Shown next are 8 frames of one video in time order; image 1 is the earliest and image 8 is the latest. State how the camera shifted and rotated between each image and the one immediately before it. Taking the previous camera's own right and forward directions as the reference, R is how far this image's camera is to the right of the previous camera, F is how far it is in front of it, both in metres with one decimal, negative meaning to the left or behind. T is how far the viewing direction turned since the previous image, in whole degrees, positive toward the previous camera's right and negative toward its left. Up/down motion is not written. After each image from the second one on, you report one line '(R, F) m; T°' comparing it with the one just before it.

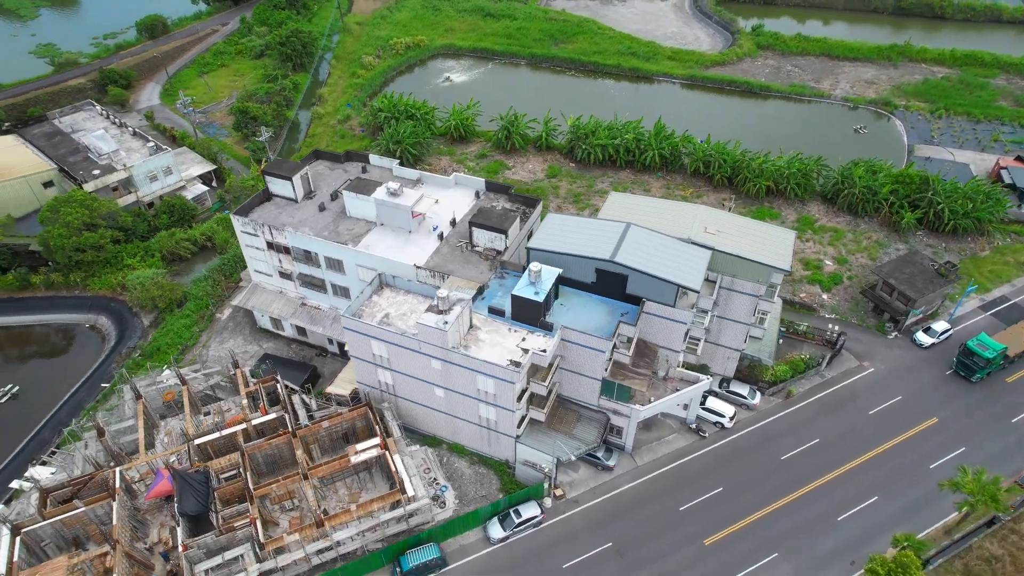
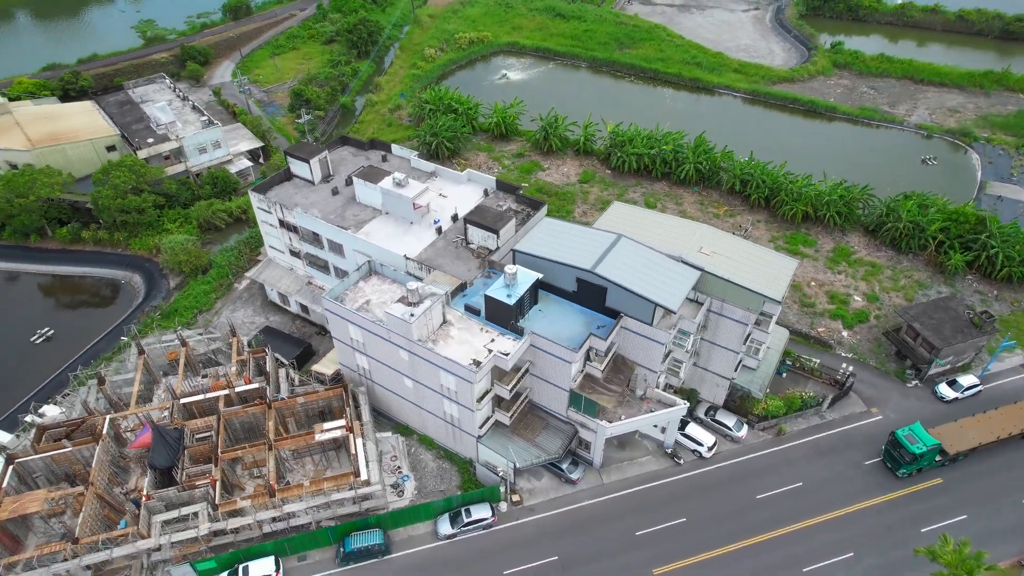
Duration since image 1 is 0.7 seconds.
(+5.8, +0.5) m; -7°
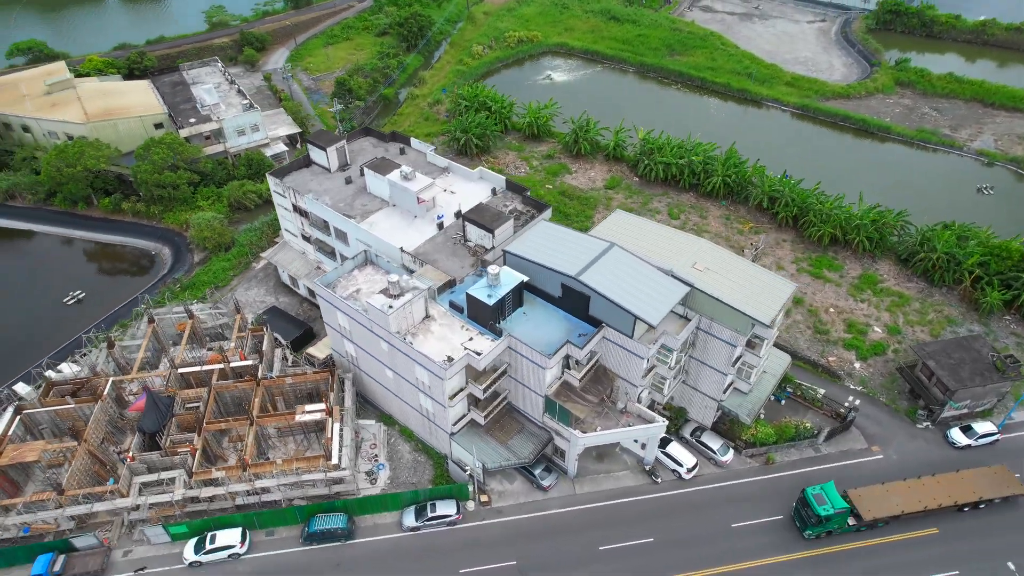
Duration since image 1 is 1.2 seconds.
(+4.3, +0.3) m; -5°
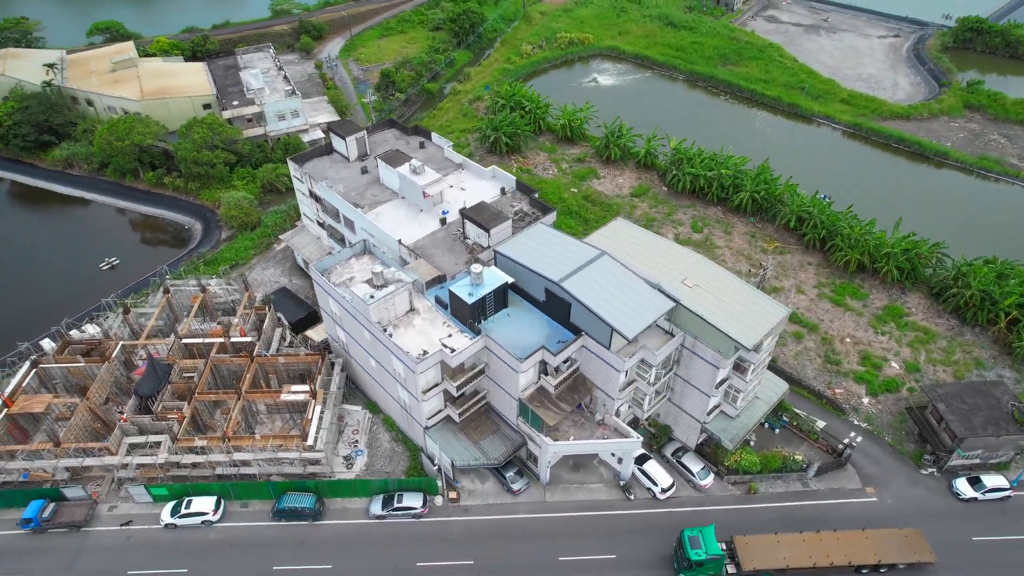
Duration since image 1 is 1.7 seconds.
(+4.4, +0.3) m; -5°
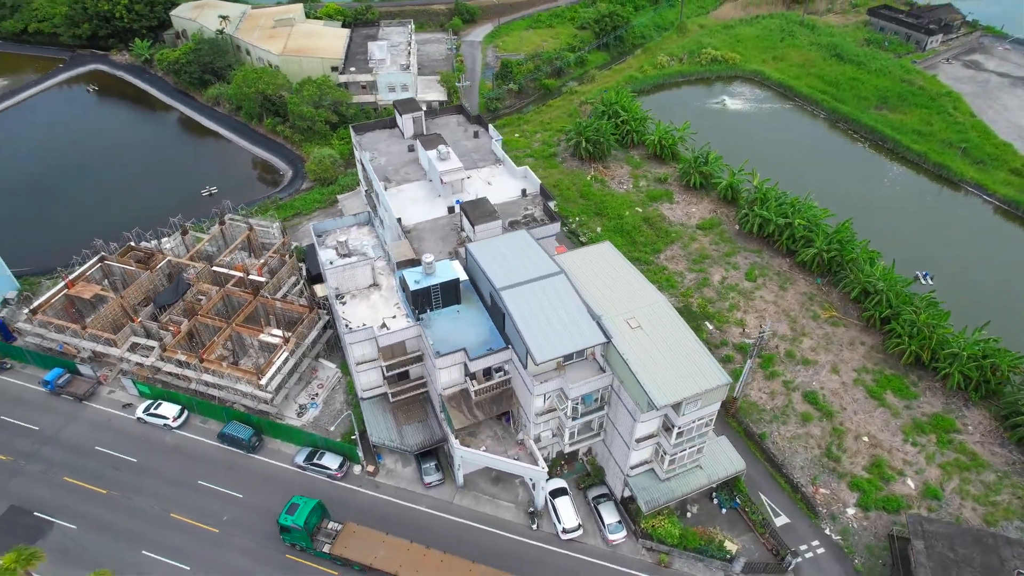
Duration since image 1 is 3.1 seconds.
(+12.2, +2.1) m; -15°
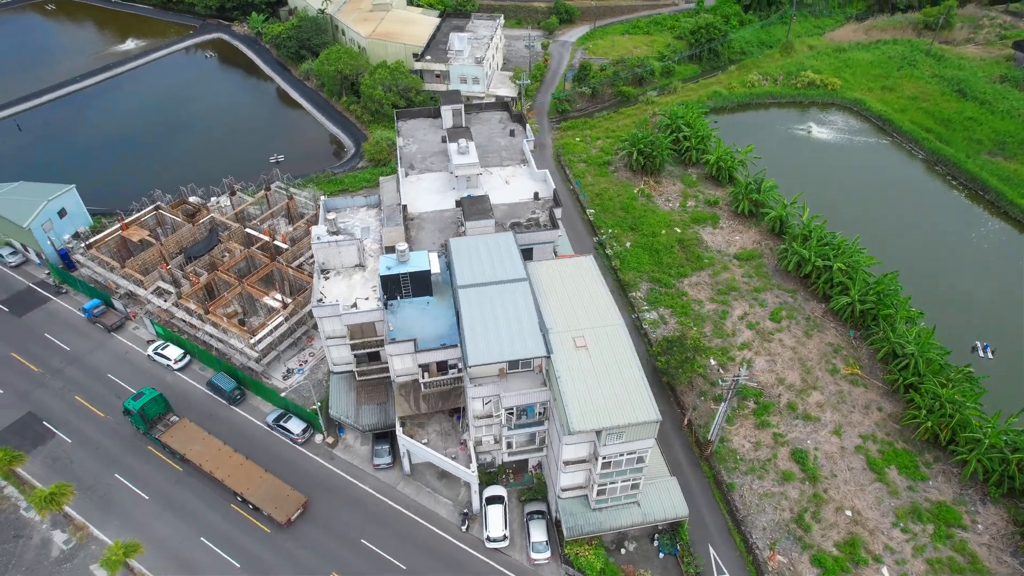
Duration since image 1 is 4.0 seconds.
(+8.1, +1.1) m; -10°
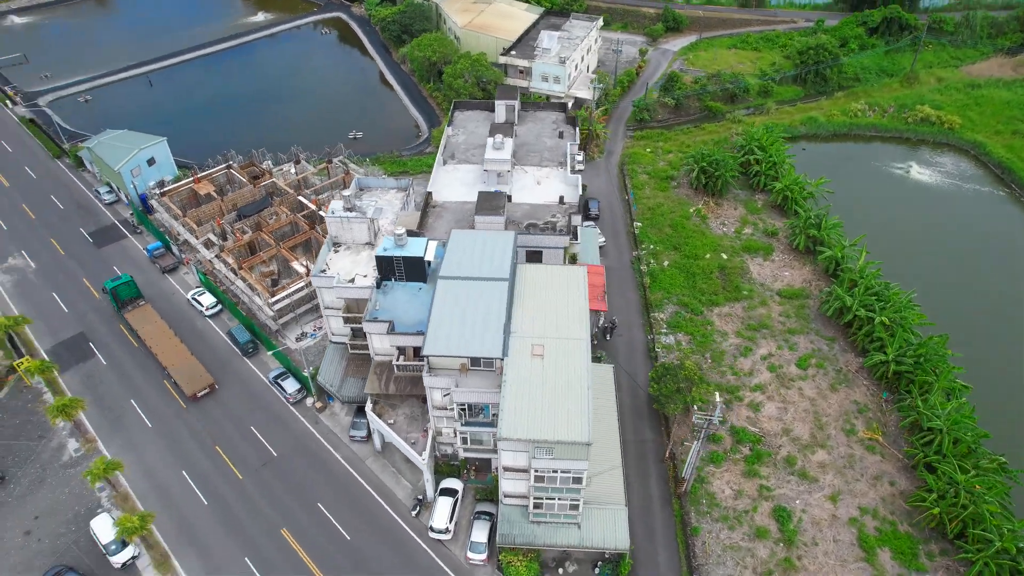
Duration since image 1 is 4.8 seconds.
(+7.1, +0.8) m; -10°
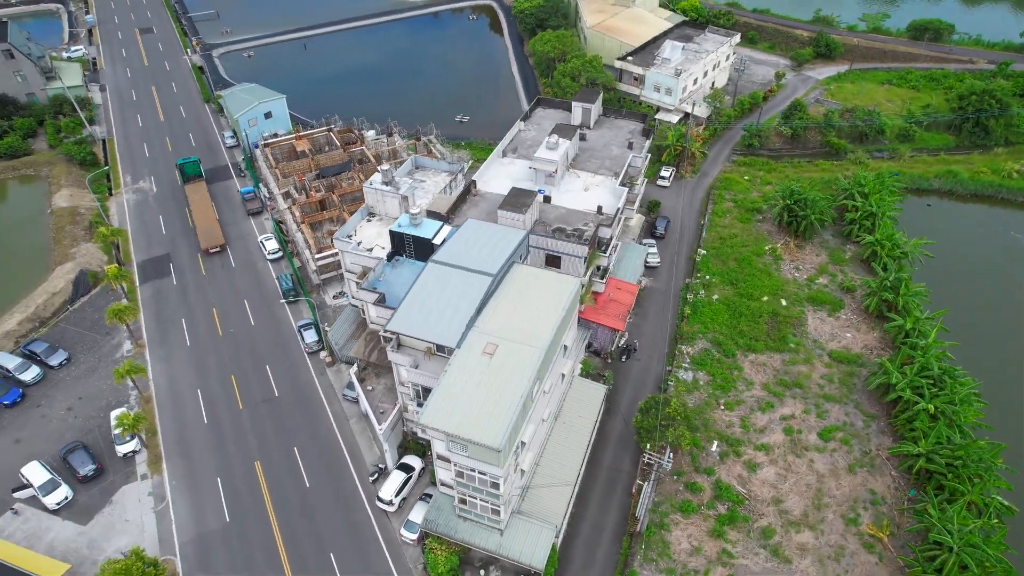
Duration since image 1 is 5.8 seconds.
(+8.7, +1.1) m; -13°
